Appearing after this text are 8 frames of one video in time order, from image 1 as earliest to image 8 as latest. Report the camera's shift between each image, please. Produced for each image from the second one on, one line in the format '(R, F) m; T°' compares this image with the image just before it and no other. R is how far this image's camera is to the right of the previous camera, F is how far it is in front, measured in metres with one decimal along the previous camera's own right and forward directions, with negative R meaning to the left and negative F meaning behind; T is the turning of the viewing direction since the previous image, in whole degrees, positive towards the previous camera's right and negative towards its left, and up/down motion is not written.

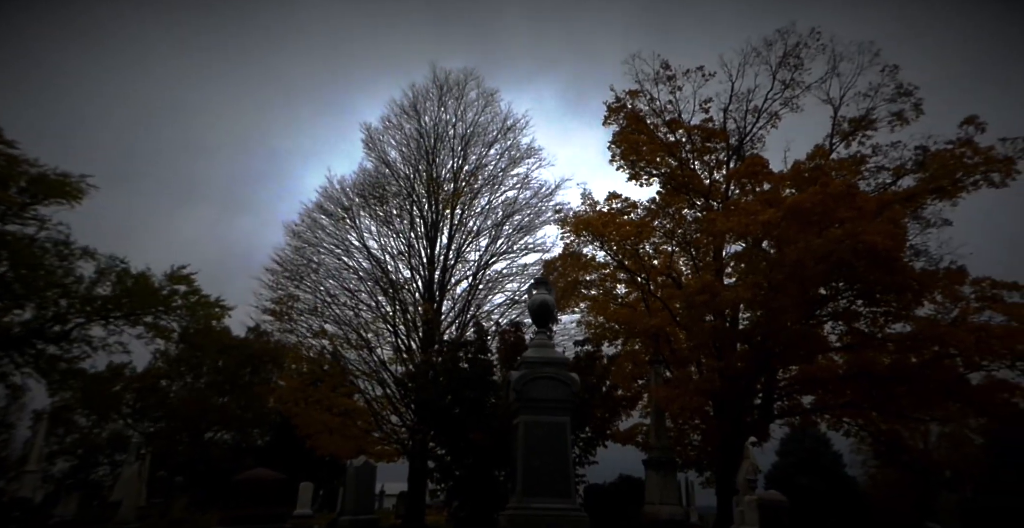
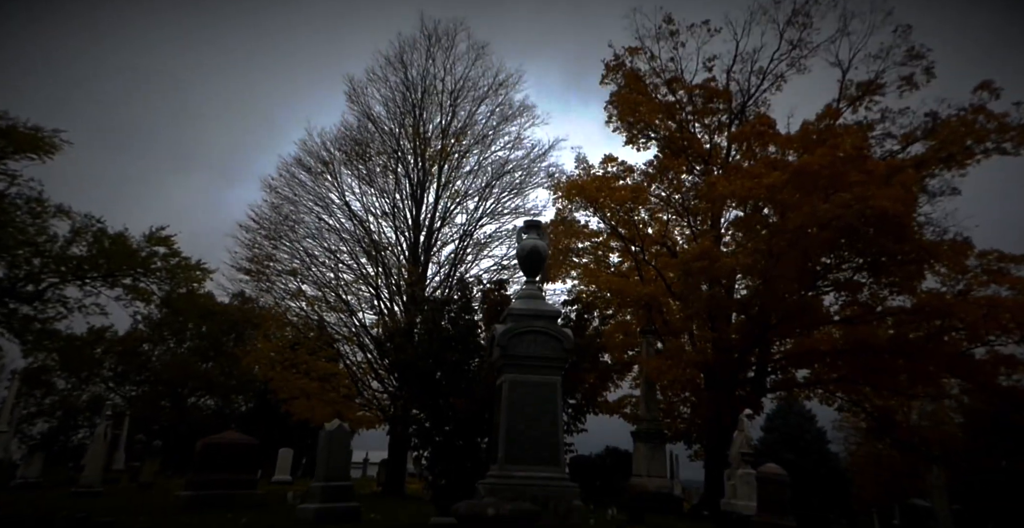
(0.0, +0.7) m; +1°
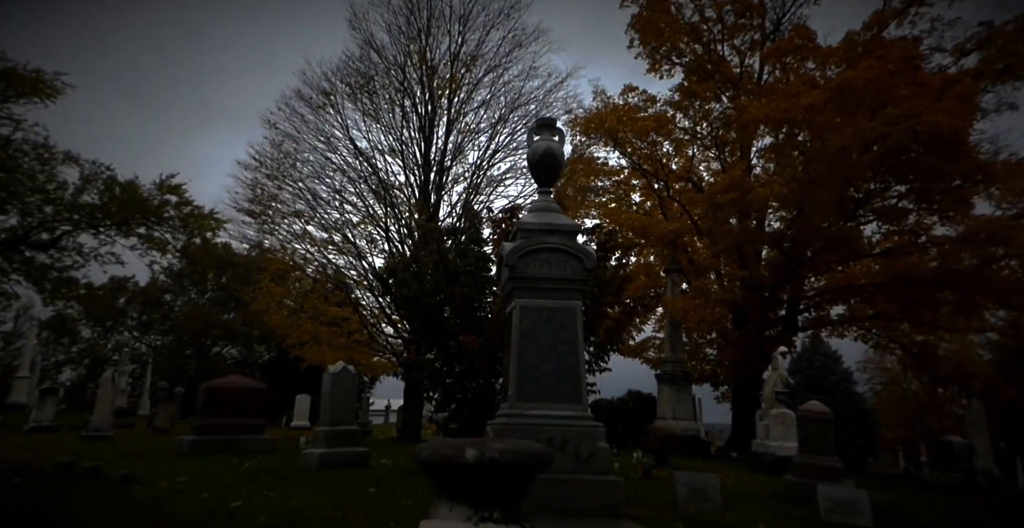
(+0.1, +0.8) m; -2°
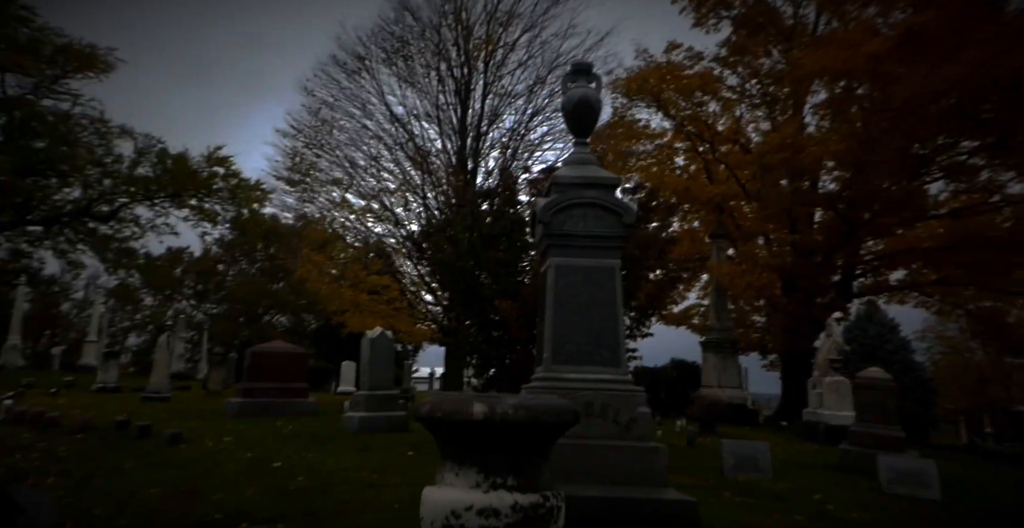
(+0.1, +0.3) m; -4°
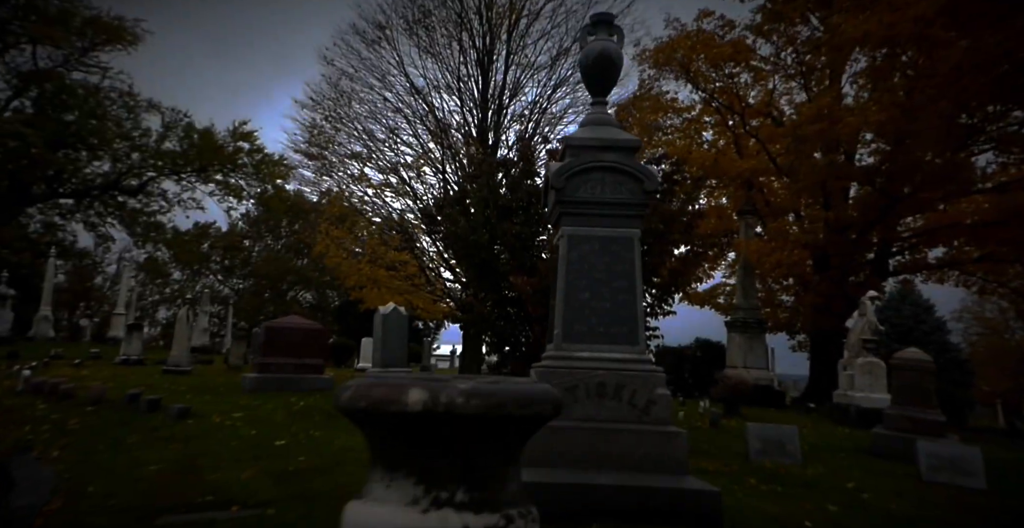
(+0.1, +0.3) m; -2°
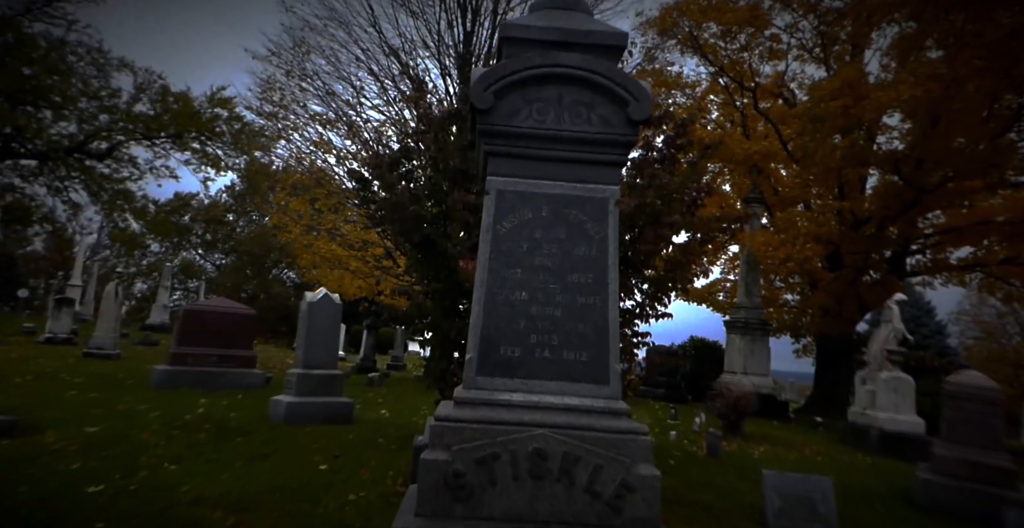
(+0.4, +1.6) m; 0°
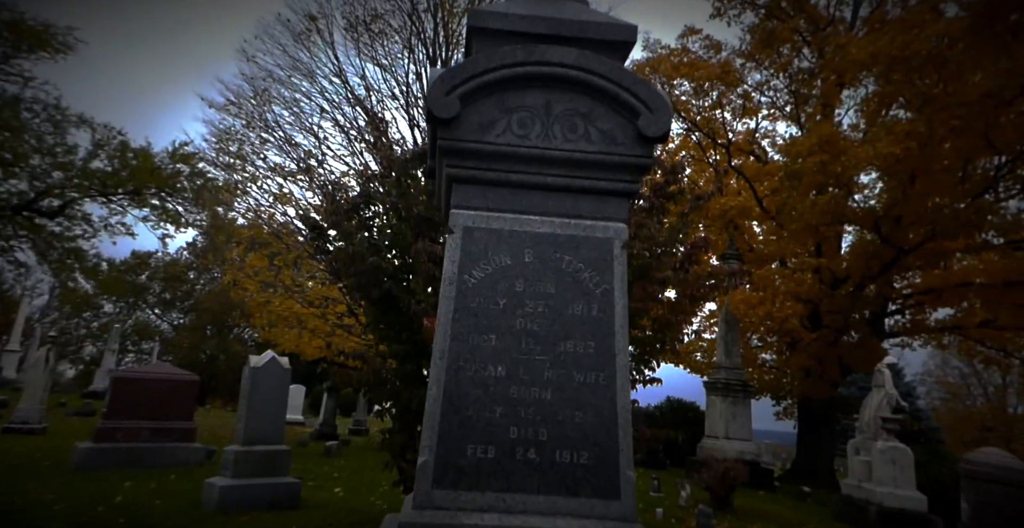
(0.0, +0.6) m; +2°
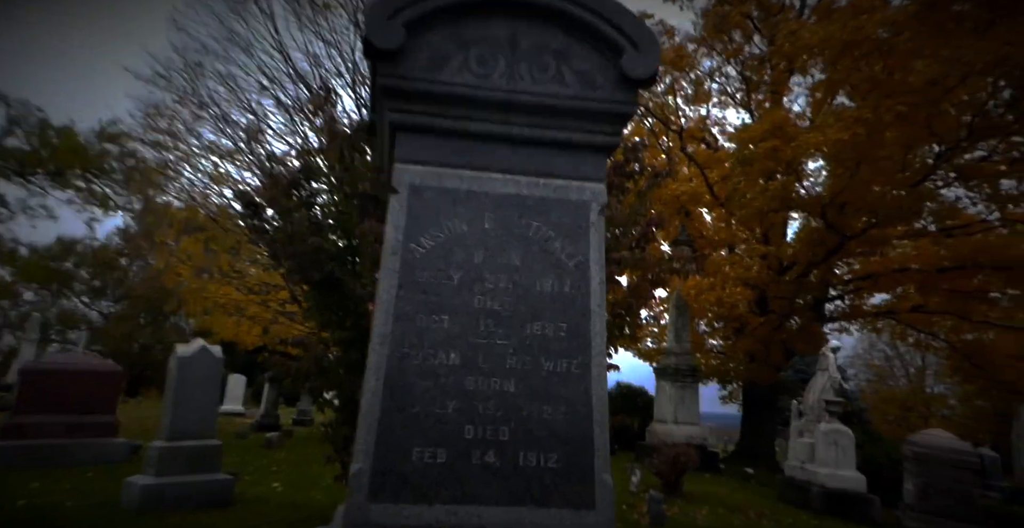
(0.0, +0.3) m; +4°
